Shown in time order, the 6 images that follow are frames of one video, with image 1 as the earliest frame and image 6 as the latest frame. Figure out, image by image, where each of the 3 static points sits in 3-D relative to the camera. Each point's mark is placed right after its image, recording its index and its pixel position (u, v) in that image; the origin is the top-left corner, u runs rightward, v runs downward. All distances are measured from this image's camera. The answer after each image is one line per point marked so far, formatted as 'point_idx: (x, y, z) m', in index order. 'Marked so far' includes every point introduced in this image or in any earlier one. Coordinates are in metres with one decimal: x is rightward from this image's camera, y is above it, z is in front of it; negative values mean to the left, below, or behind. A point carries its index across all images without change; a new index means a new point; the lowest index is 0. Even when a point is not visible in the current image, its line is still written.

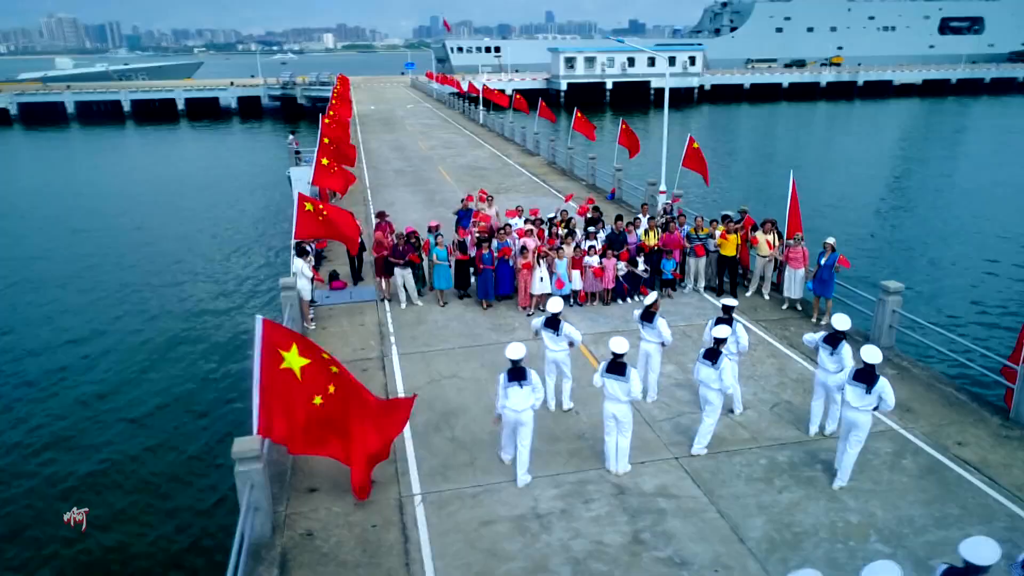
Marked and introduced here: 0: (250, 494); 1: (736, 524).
0: (-2.9, -2.3, +8.0) m
1: (+2.6, -2.7, +8.4) m
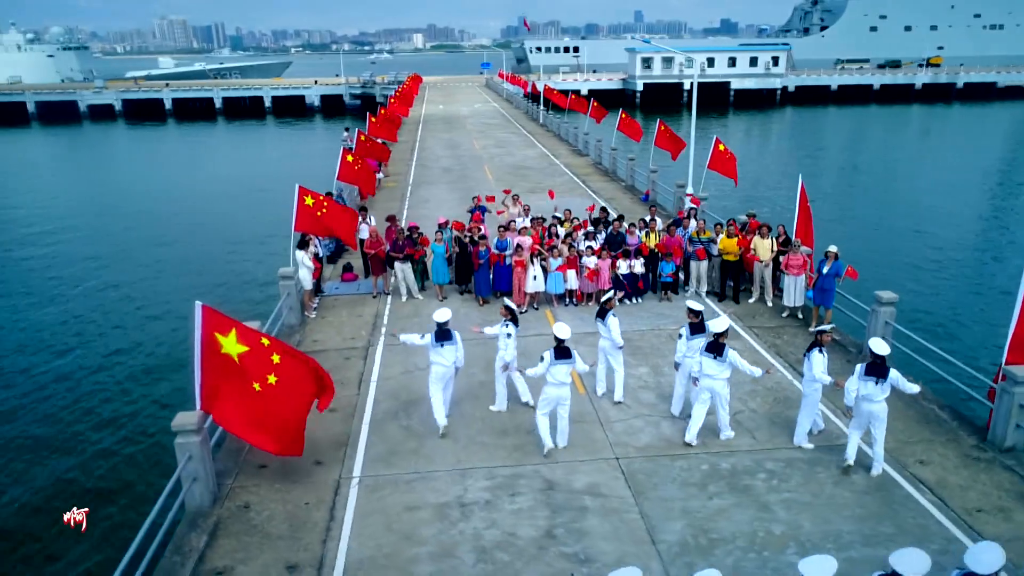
0: (-3.8, -2.1, +8.6) m
1: (+1.6, -2.8, +8.4) m
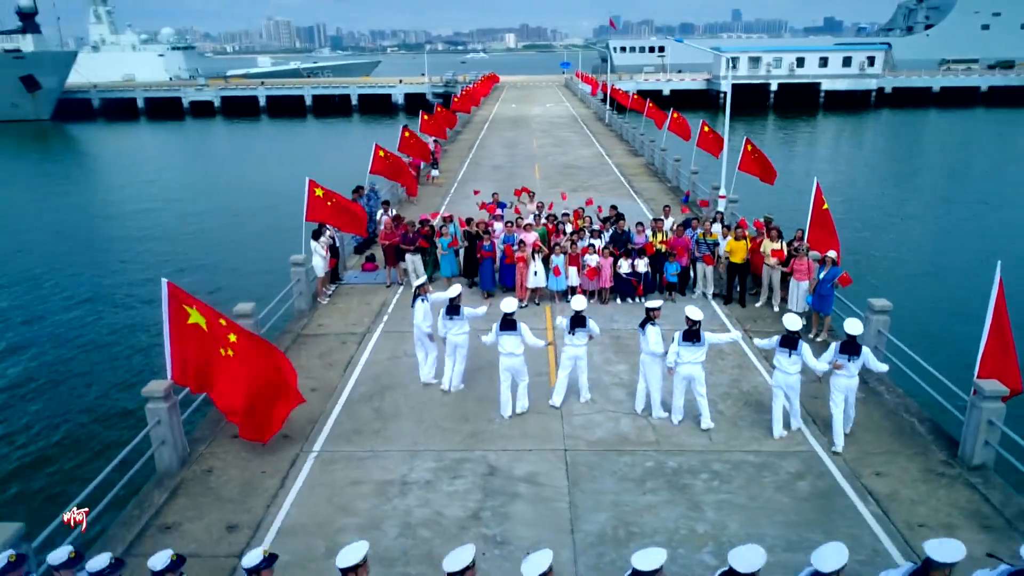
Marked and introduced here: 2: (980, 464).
0: (-4.6, -1.8, +9.4) m
1: (+0.8, -2.7, +8.6) m
2: (+6.1, -2.3, +9.4) m
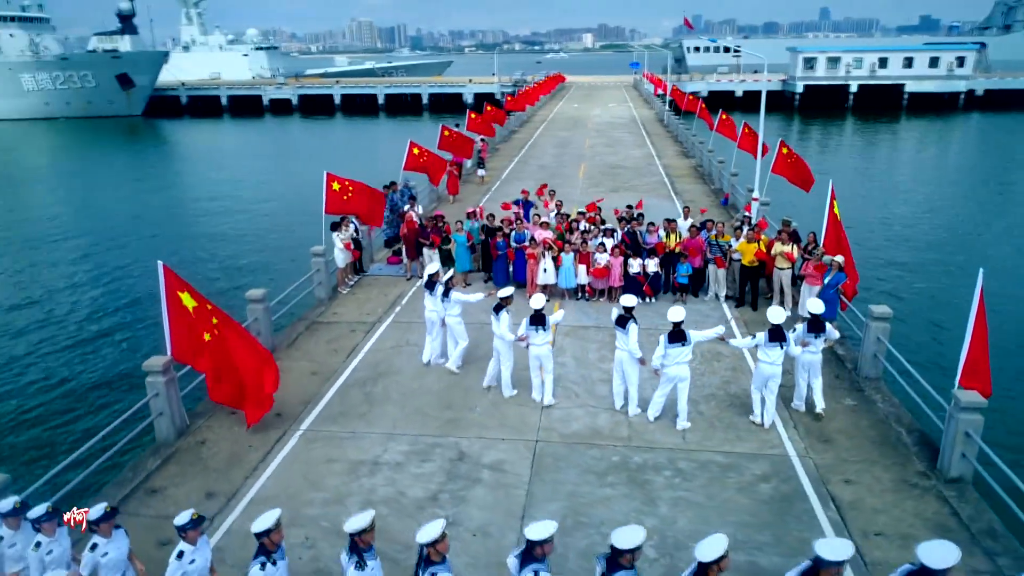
0: (-5.0, -1.6, +10.1) m
1: (+0.3, -2.6, +8.8) m
2: (+5.6, -2.4, +9.2) m
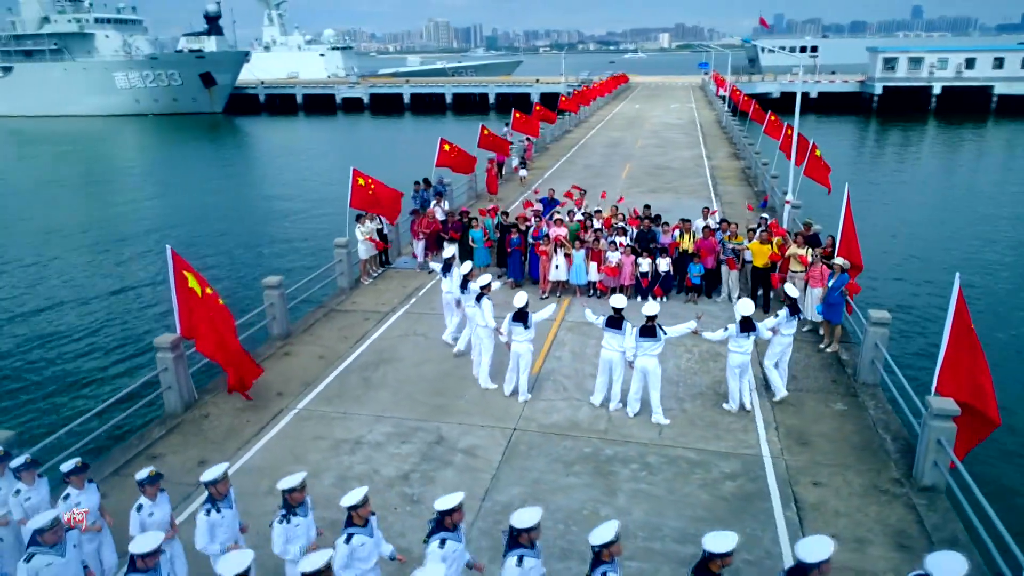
0: (-5.3, -1.3, +11.0) m
1: (-0.2, -2.5, +9.2) m
2: (+5.2, -2.4, +9.0) m
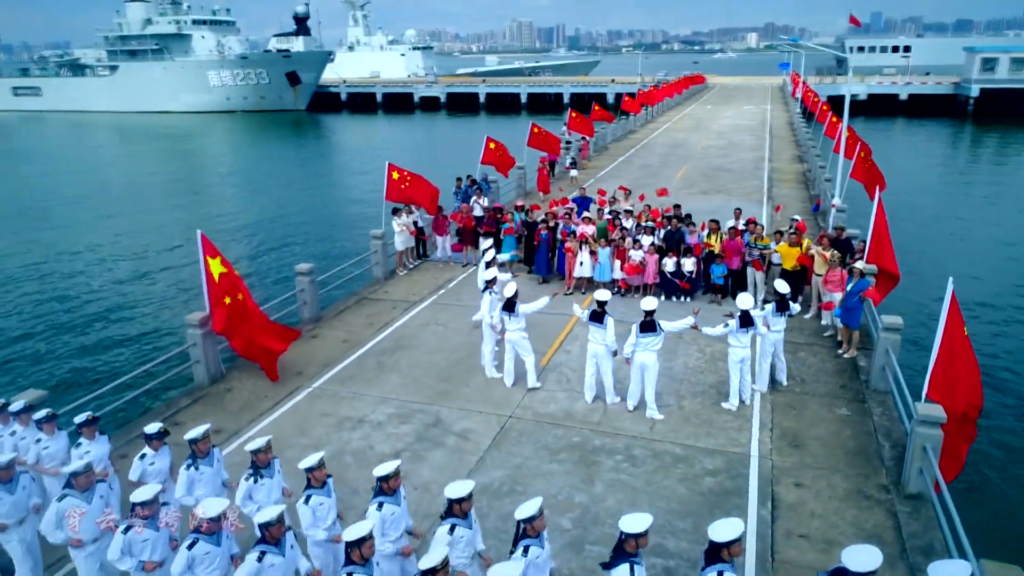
0: (-5.2, -1.0, +11.9) m
1: (-0.4, -2.4, +9.6) m
2: (+4.9, -2.5, +8.8) m
